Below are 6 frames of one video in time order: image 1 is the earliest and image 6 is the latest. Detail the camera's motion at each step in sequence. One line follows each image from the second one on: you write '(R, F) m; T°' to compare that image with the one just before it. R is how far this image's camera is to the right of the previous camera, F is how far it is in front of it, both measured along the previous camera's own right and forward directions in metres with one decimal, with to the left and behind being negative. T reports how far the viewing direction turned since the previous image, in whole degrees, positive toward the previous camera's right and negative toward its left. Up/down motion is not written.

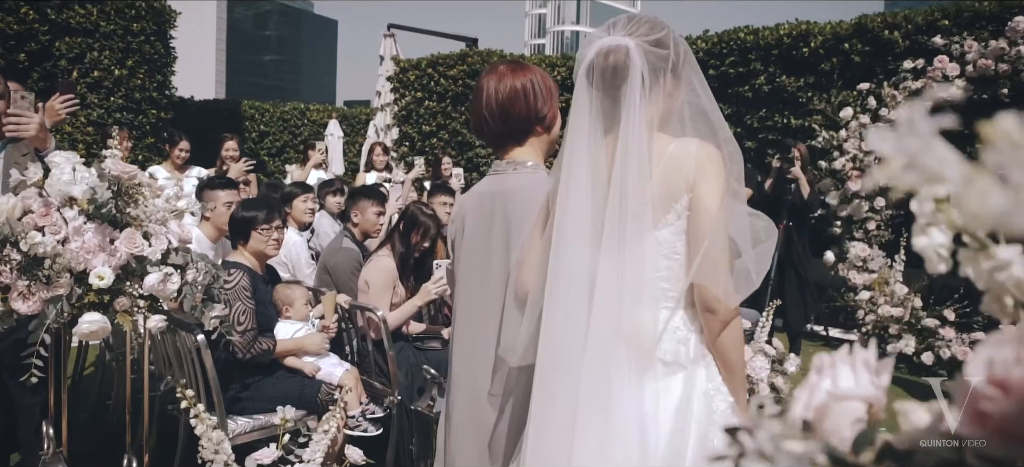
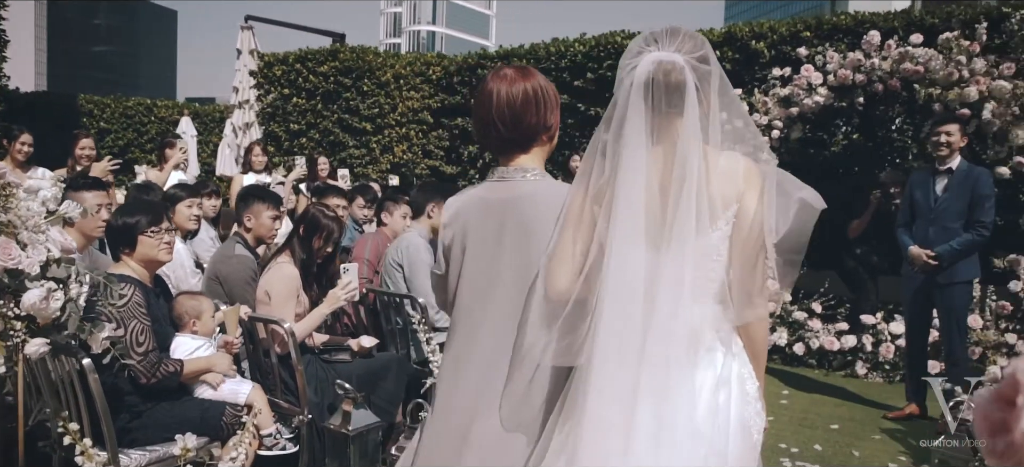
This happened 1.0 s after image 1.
(-0.4, +0.2) m; +11°
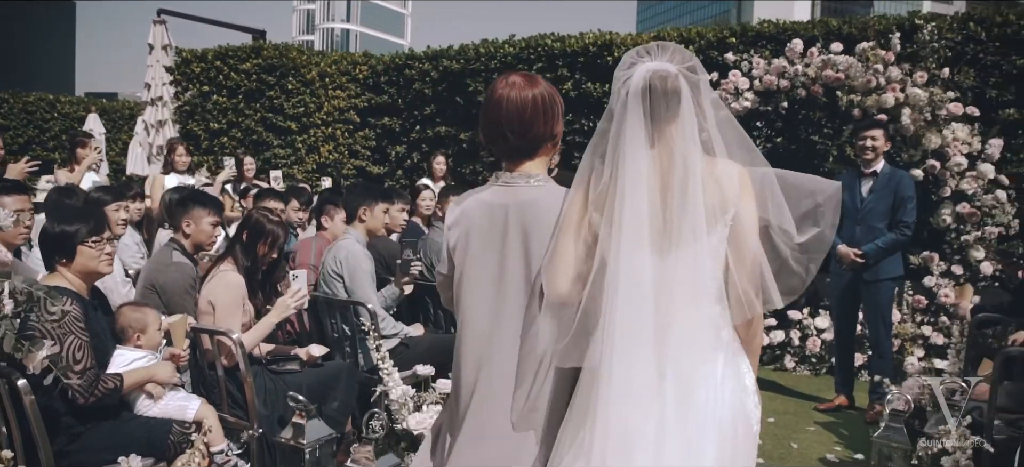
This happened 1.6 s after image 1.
(-0.2, +0.1) m; +7°
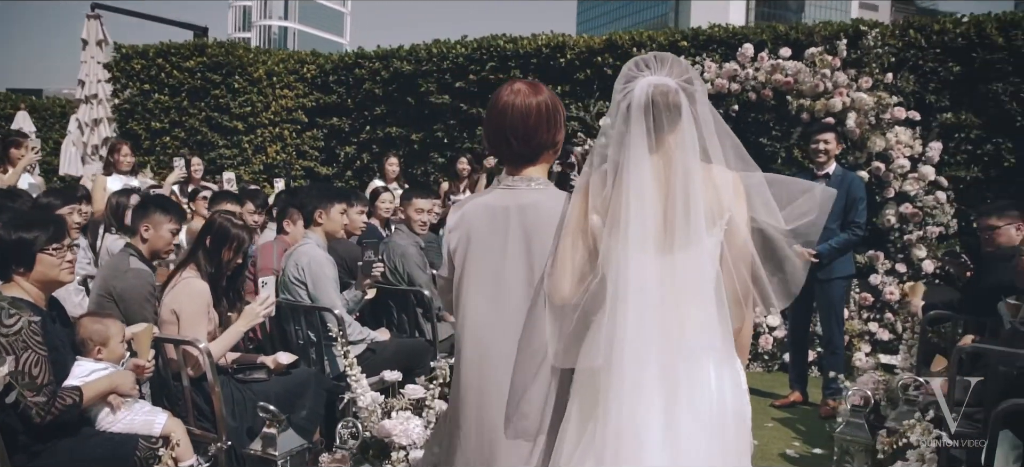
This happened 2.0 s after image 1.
(-0.2, 0.0) m; +5°
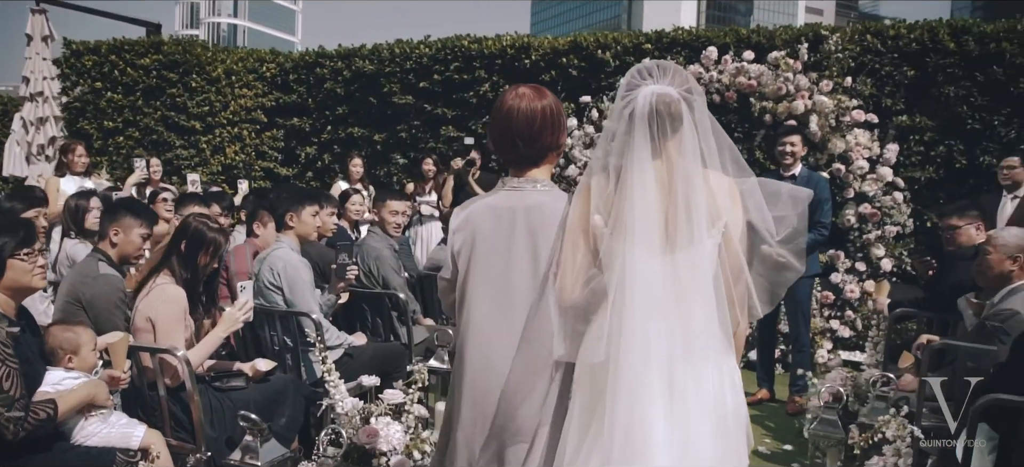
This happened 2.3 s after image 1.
(-0.2, 0.0) m; +4°
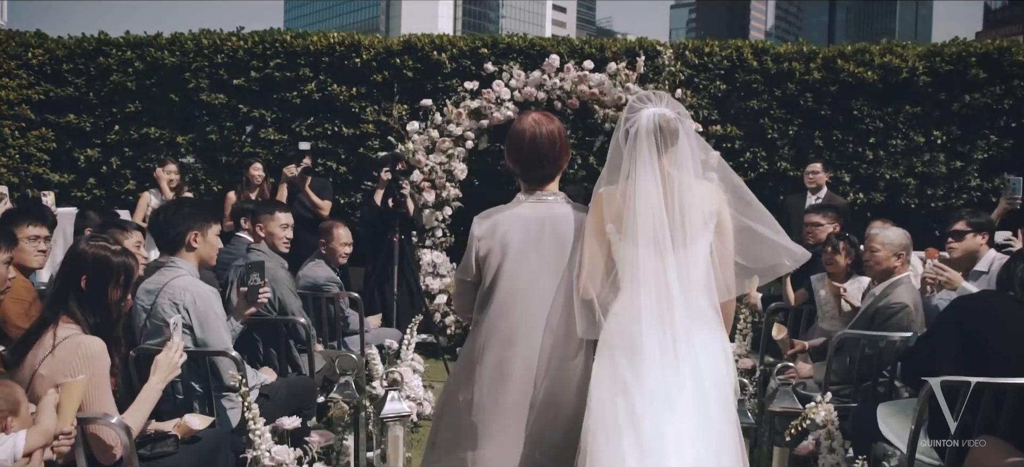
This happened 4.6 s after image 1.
(-1.0, +0.4) m; +20°
